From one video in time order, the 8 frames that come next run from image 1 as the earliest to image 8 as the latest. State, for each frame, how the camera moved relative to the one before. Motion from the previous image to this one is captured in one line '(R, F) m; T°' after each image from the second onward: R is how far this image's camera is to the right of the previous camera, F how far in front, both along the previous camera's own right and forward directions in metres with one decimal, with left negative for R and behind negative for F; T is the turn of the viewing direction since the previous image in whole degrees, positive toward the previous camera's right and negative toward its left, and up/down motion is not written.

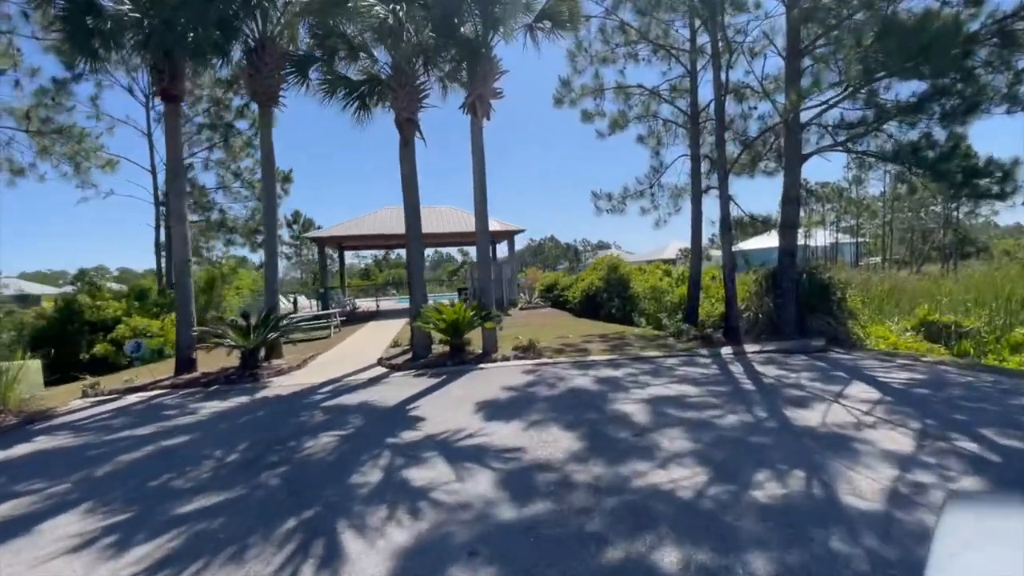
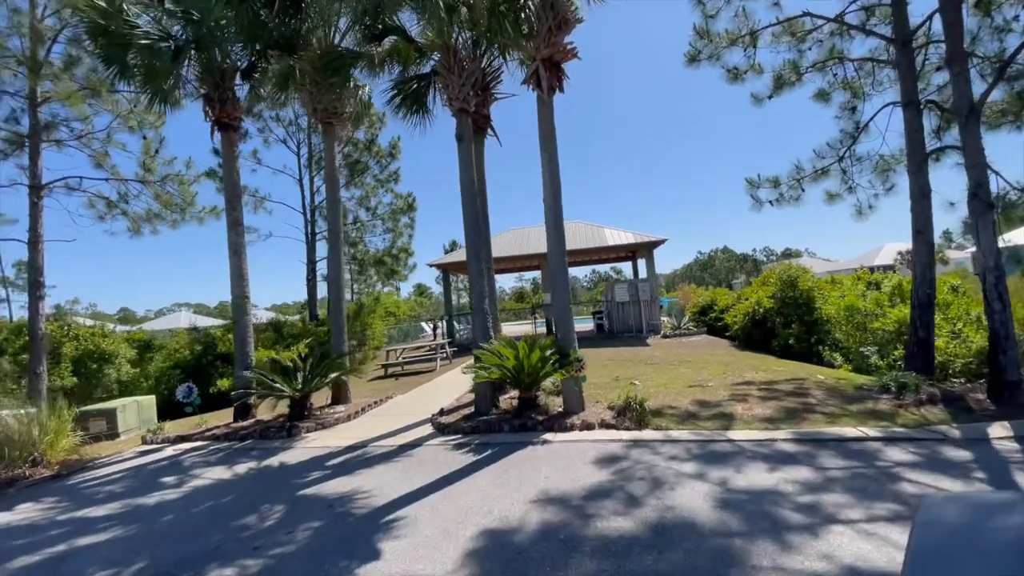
(+1.2, +2.9) m; -20°
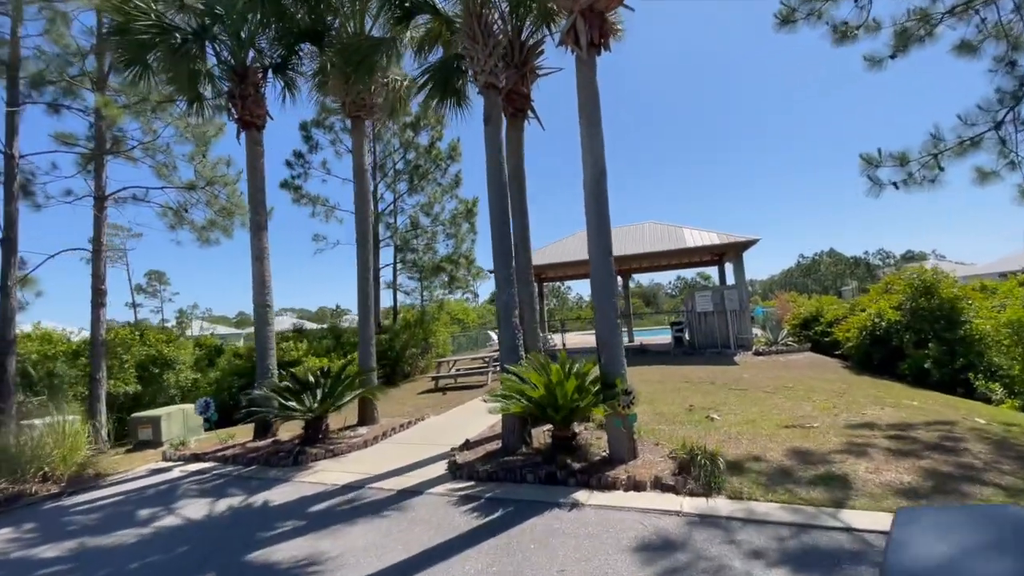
(+0.6, +1.4) m; -10°
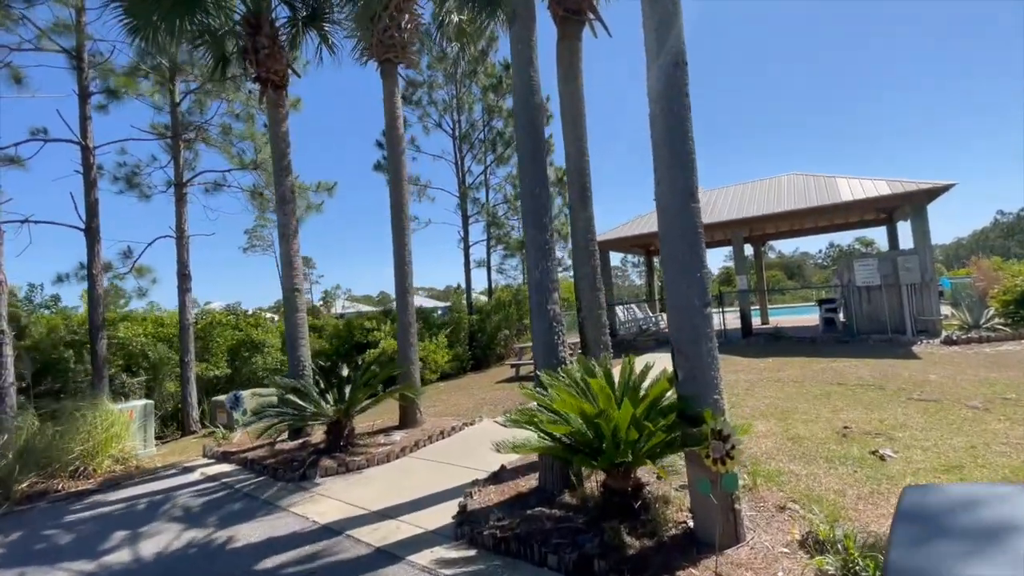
(+0.8, +2.0) m; -15°
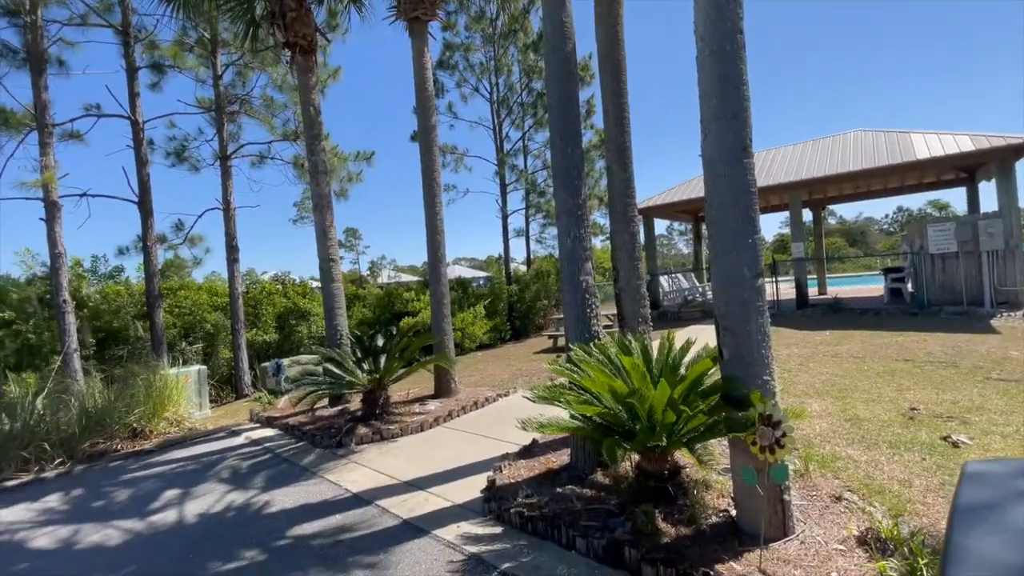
(+0.1, +0.2) m; -5°
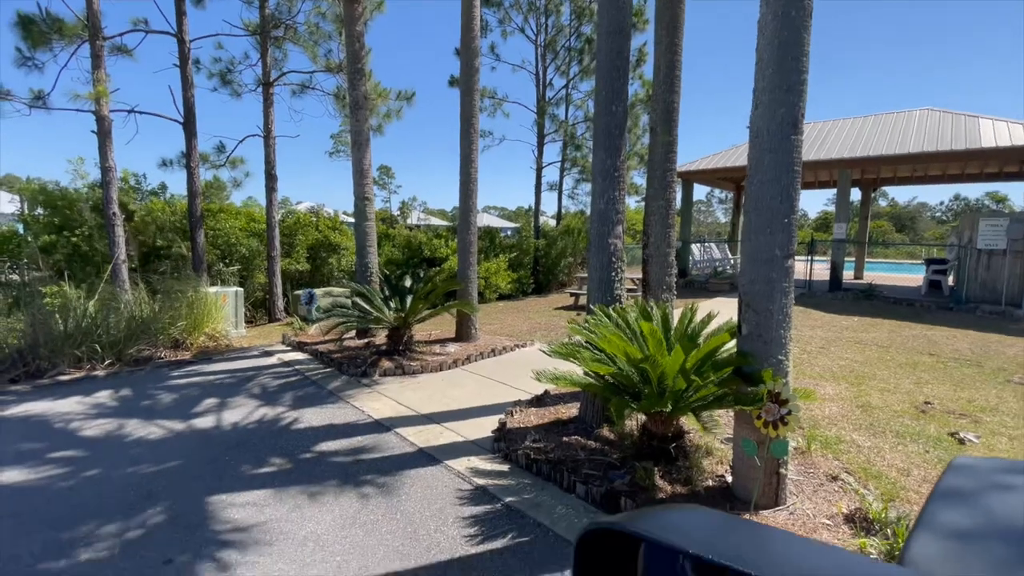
(0.0, -0.1) m; -3°
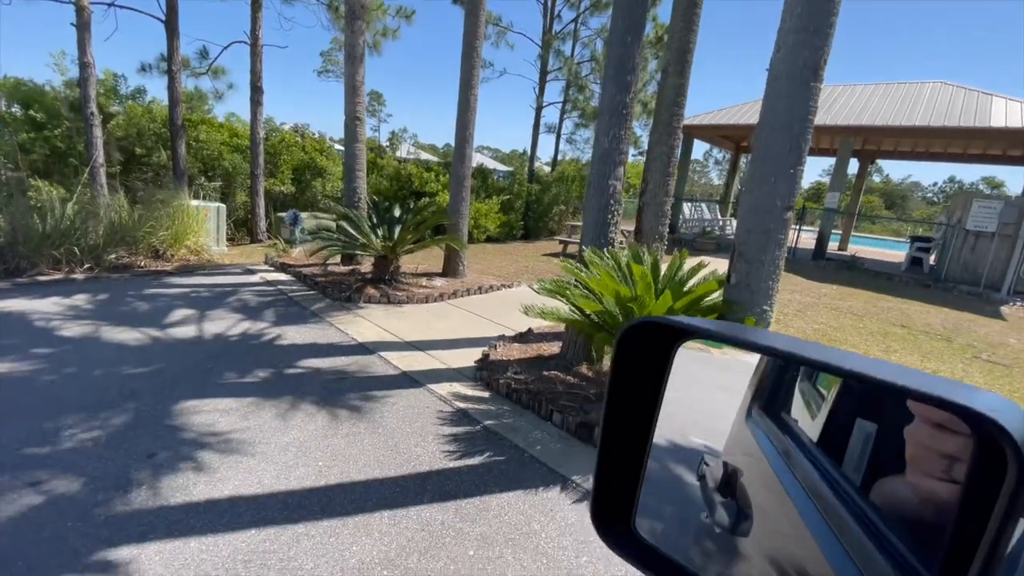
(-0.1, 0.0) m; +2°
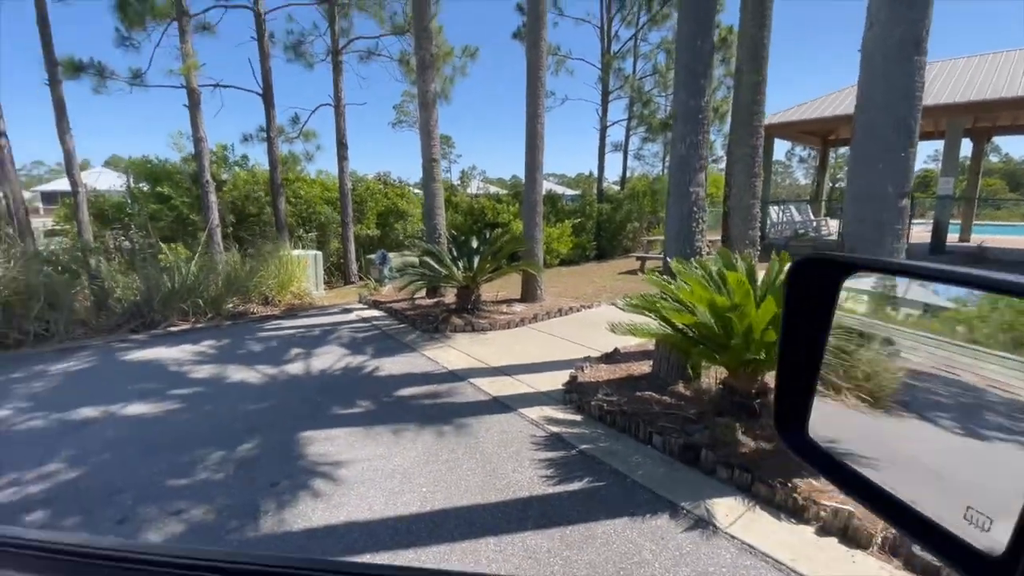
(-0.1, 0.0) m; -9°
